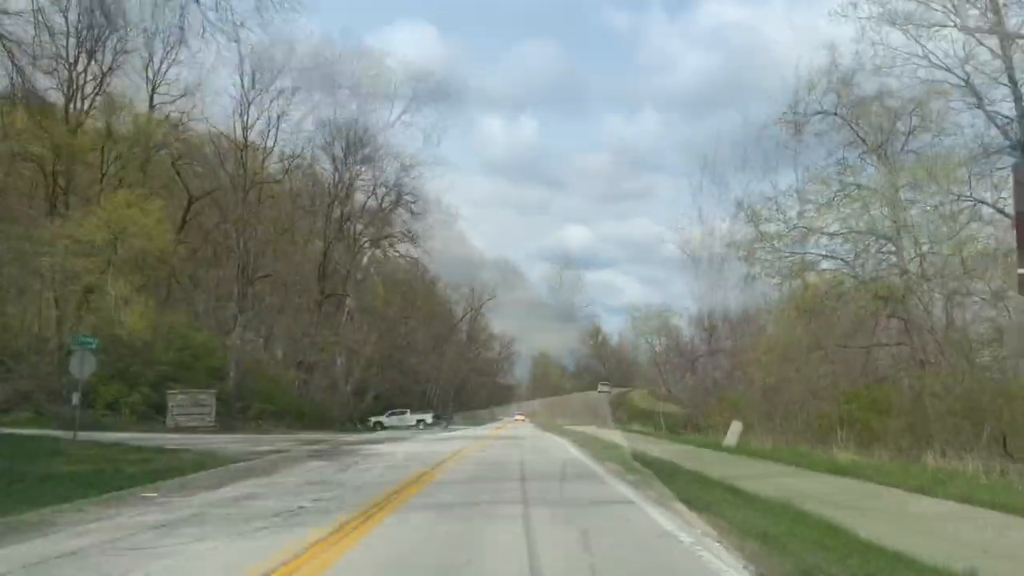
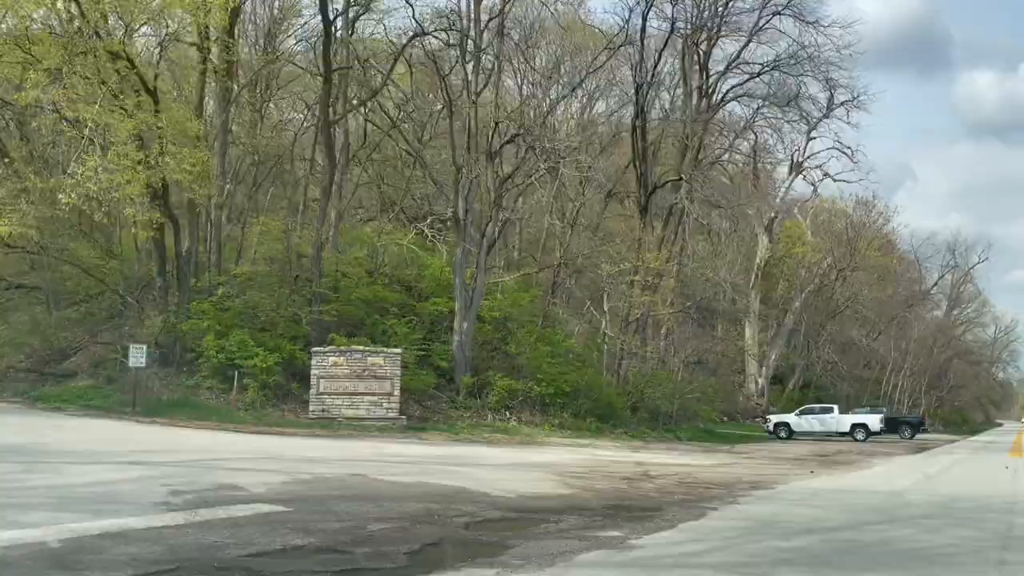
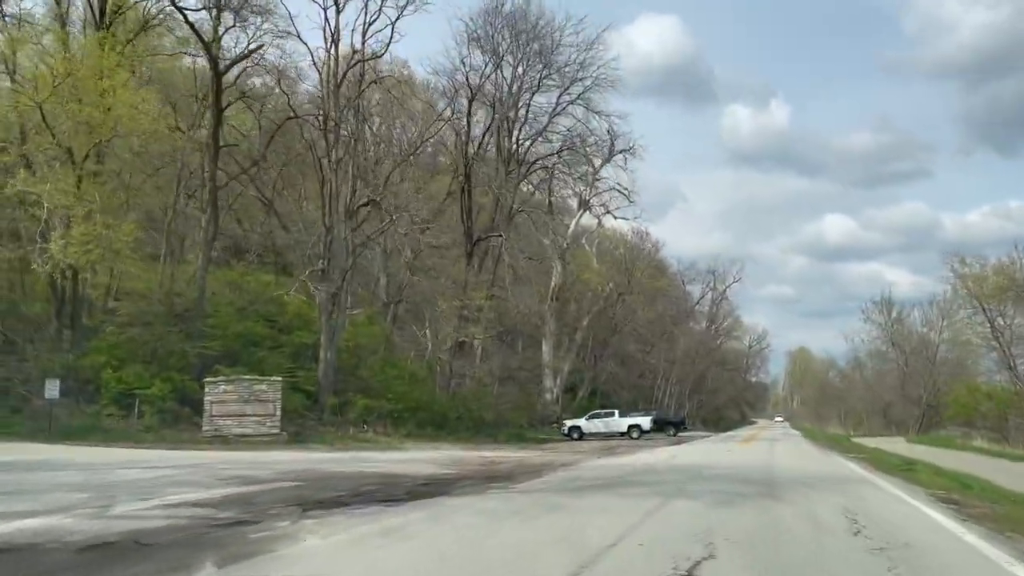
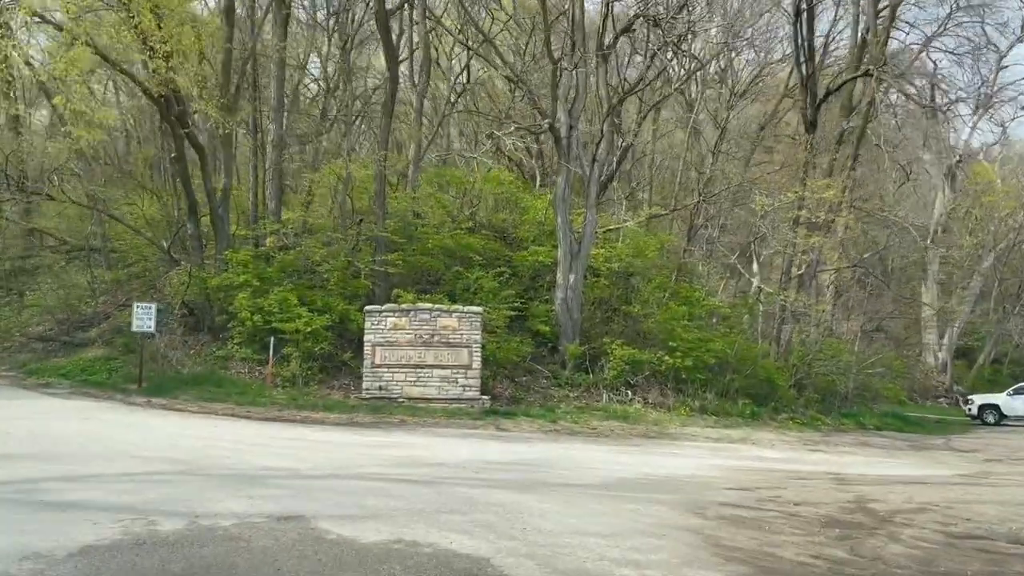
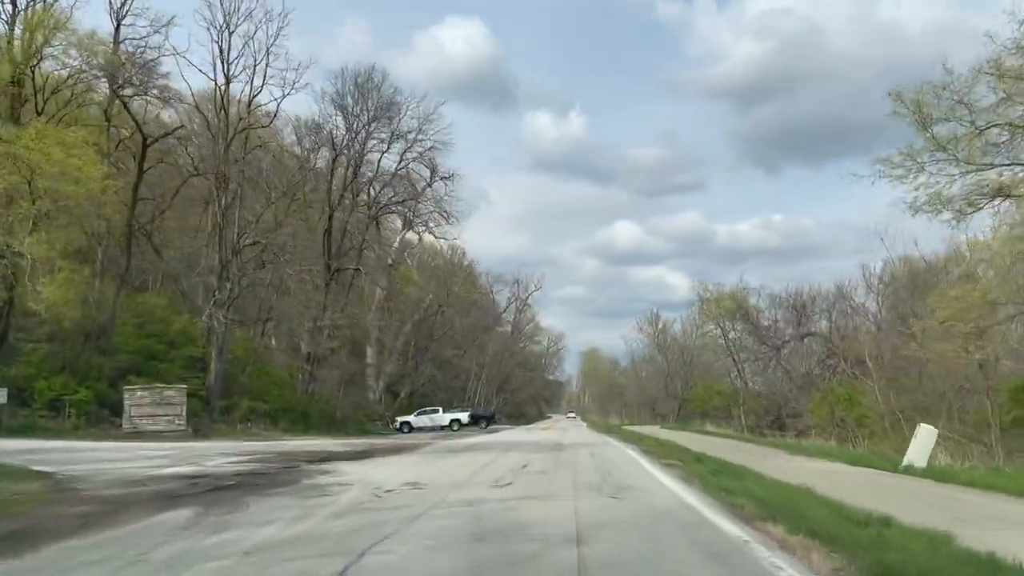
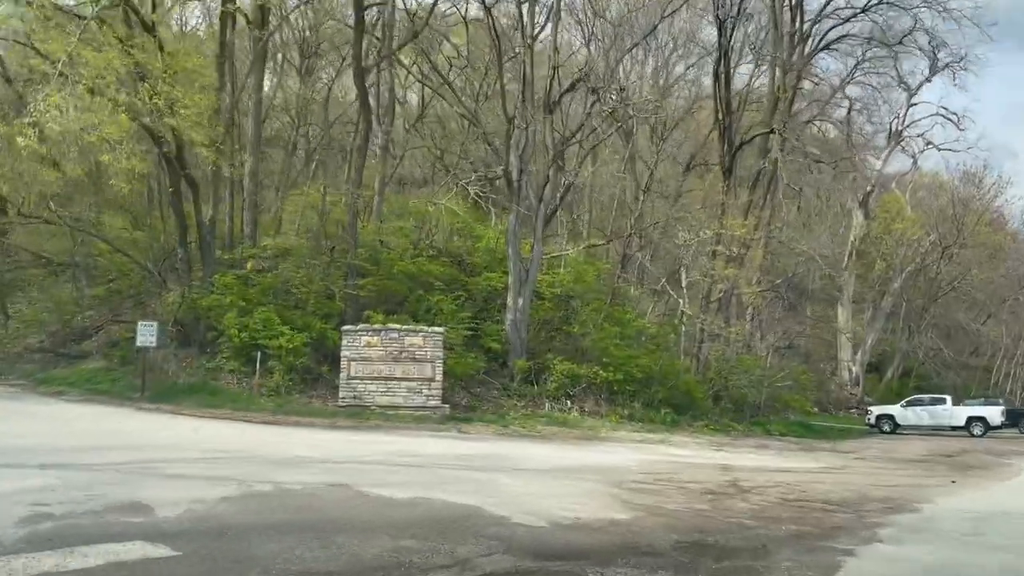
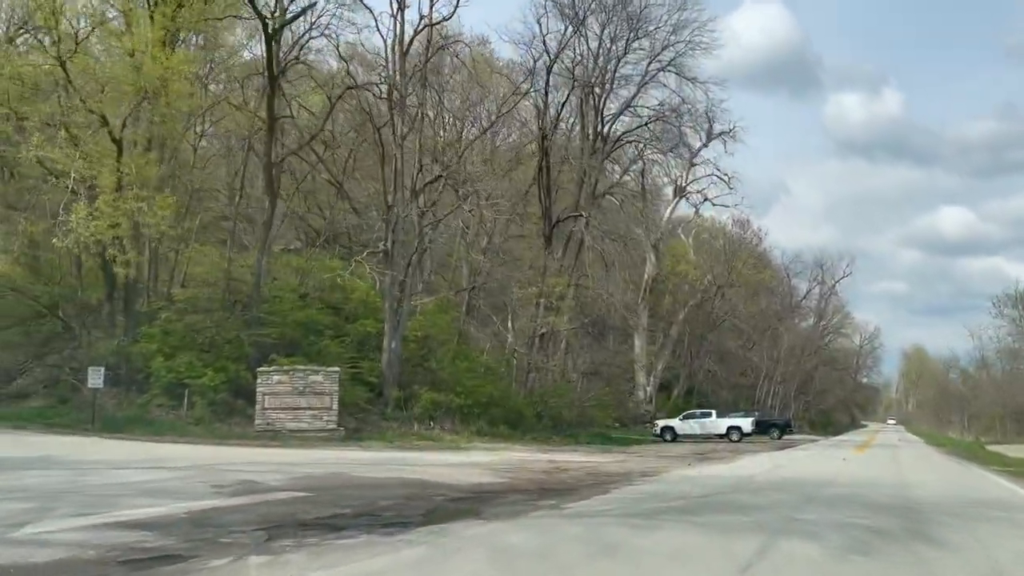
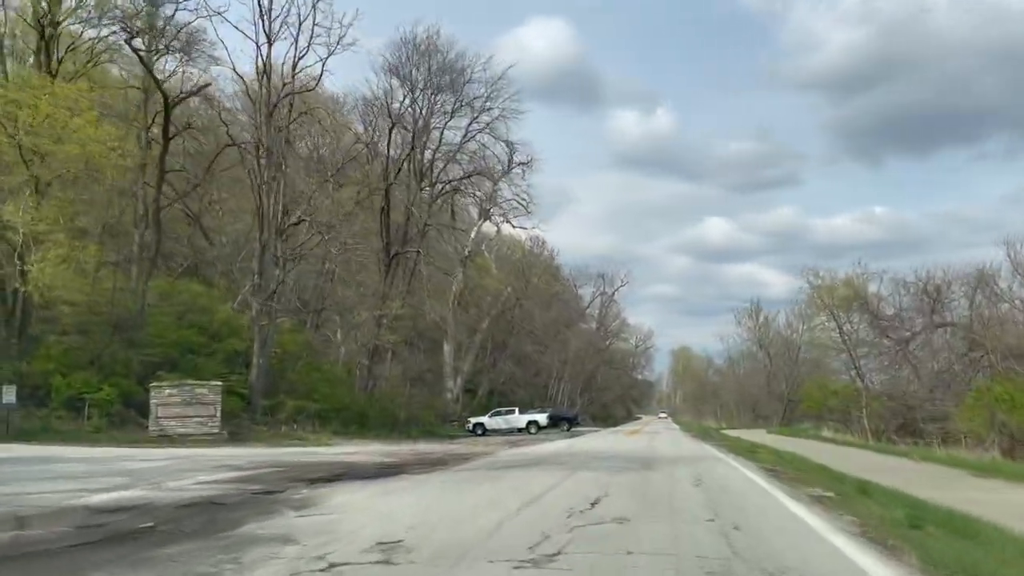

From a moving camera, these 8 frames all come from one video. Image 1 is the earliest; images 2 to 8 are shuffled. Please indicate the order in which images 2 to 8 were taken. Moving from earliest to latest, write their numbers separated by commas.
5, 8, 3, 7, 2, 6, 4
